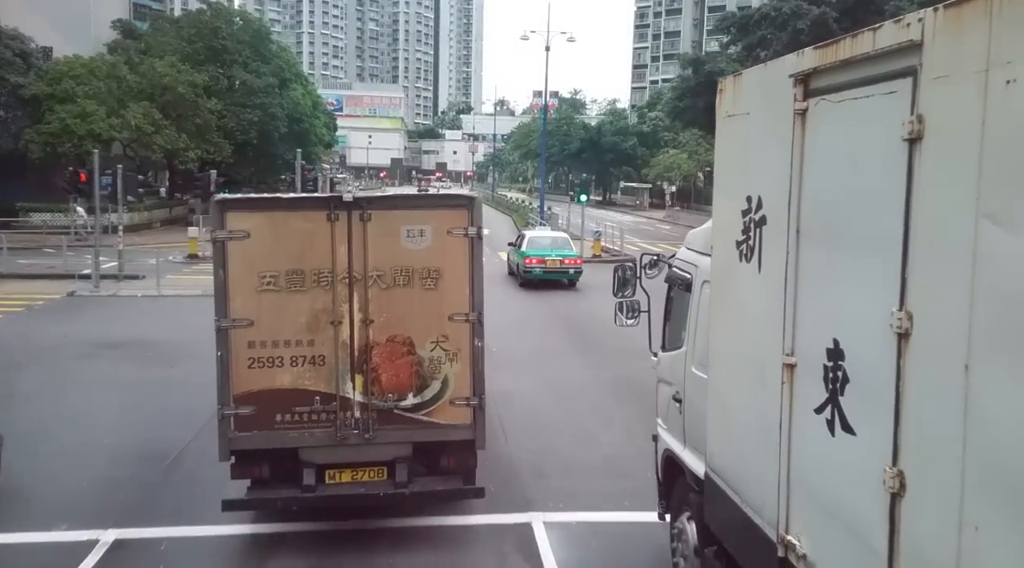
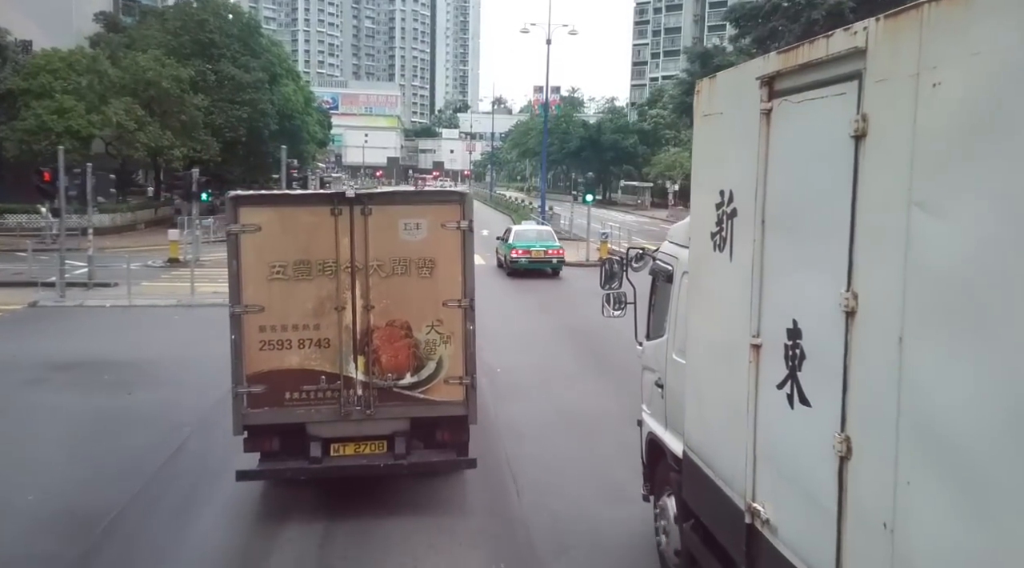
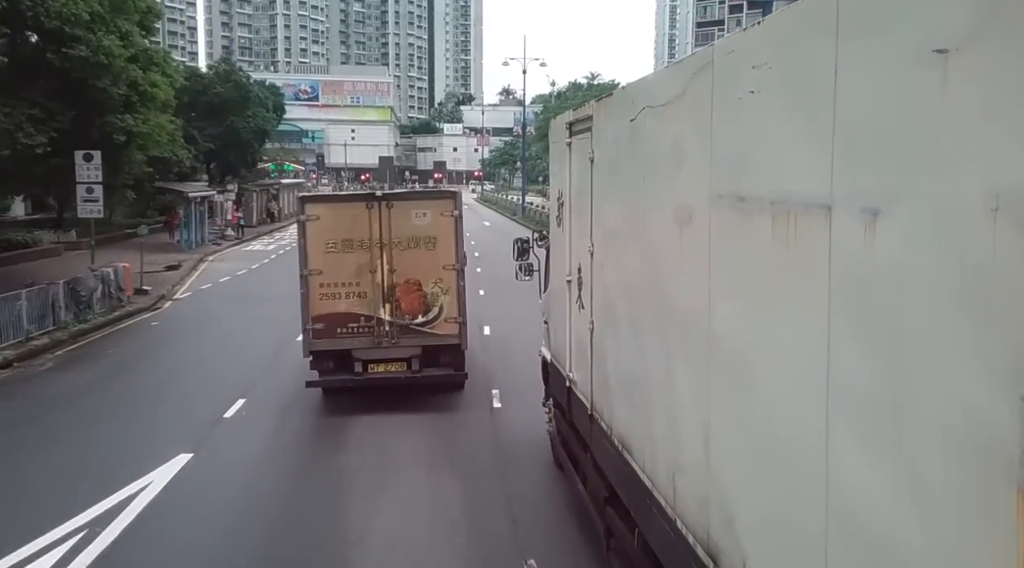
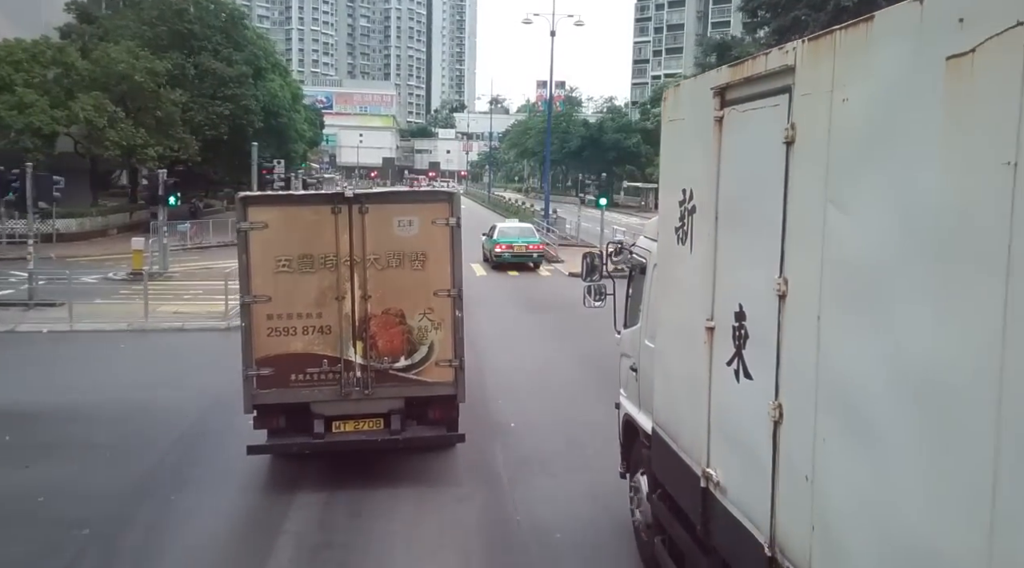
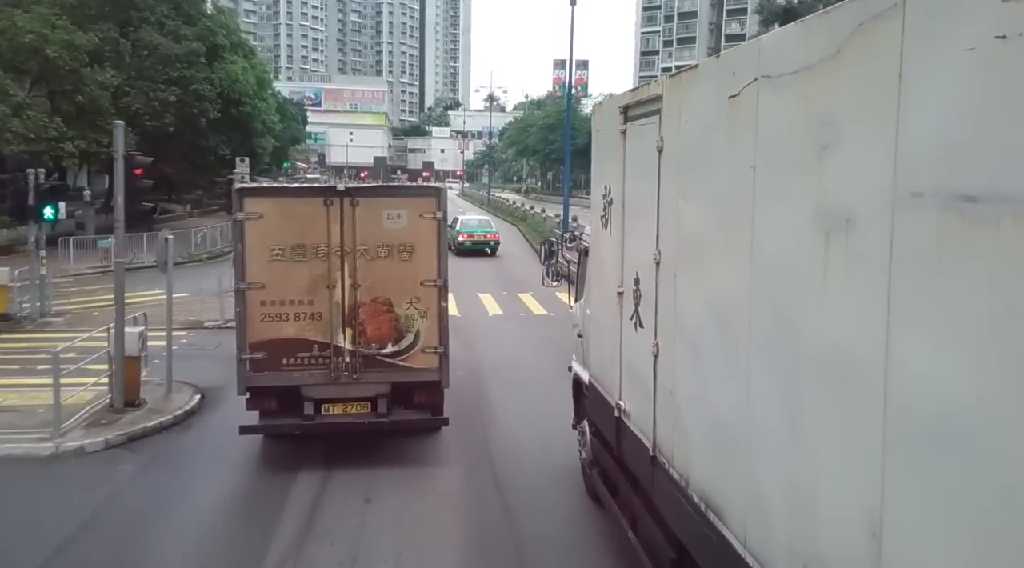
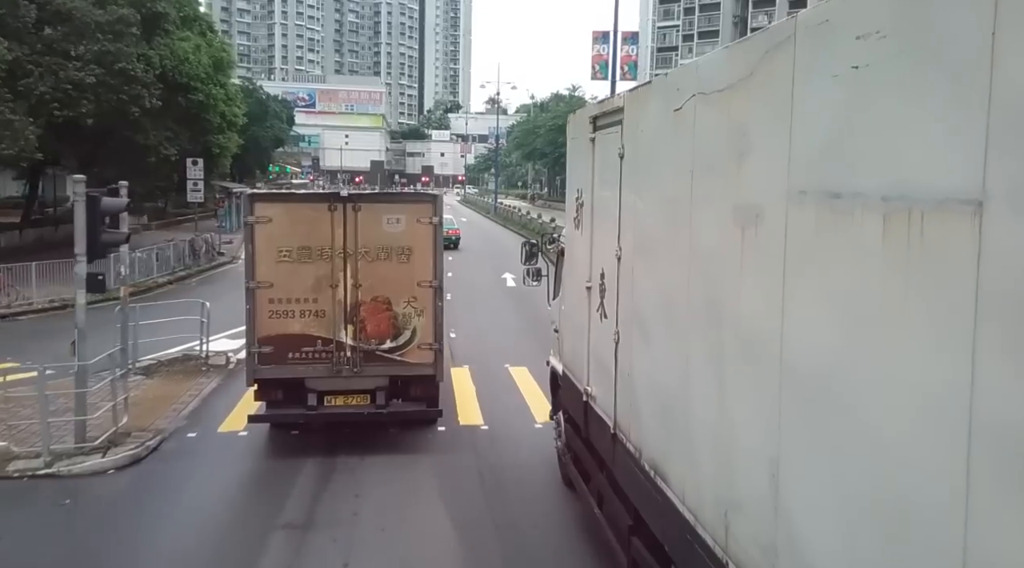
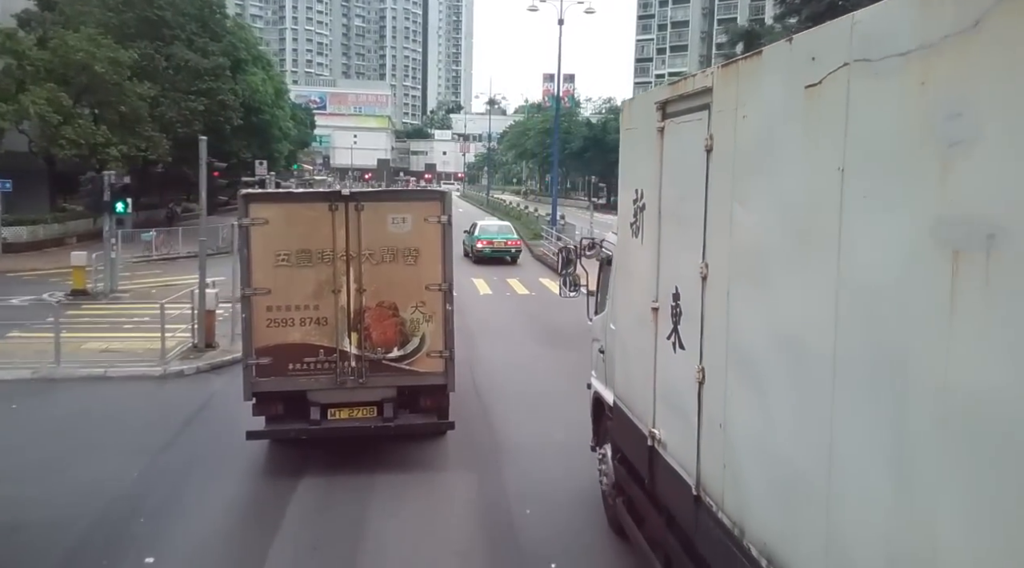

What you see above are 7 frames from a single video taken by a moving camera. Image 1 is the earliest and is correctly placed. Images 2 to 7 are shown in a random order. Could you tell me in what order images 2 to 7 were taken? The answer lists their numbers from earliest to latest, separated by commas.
2, 4, 7, 5, 6, 3
